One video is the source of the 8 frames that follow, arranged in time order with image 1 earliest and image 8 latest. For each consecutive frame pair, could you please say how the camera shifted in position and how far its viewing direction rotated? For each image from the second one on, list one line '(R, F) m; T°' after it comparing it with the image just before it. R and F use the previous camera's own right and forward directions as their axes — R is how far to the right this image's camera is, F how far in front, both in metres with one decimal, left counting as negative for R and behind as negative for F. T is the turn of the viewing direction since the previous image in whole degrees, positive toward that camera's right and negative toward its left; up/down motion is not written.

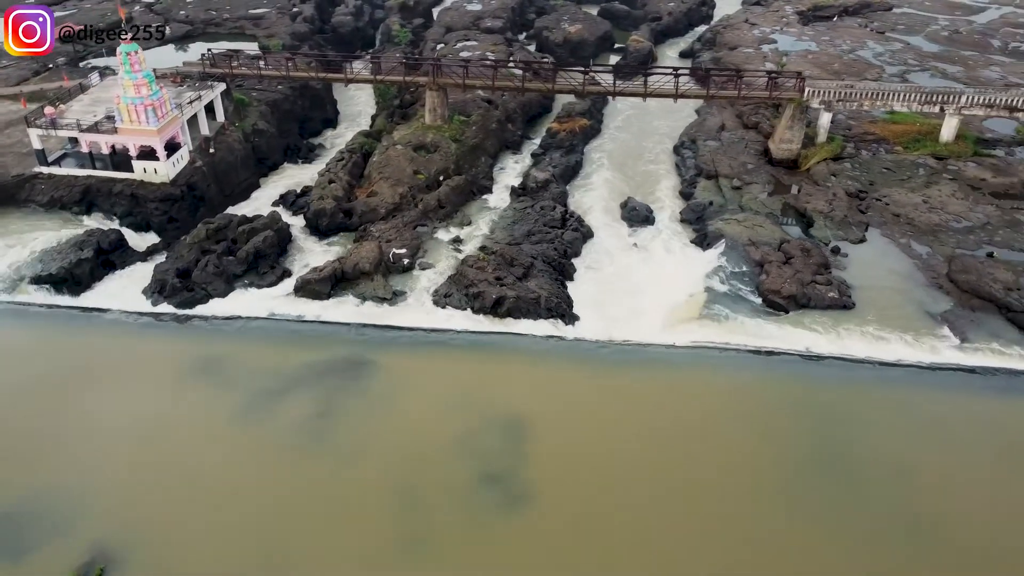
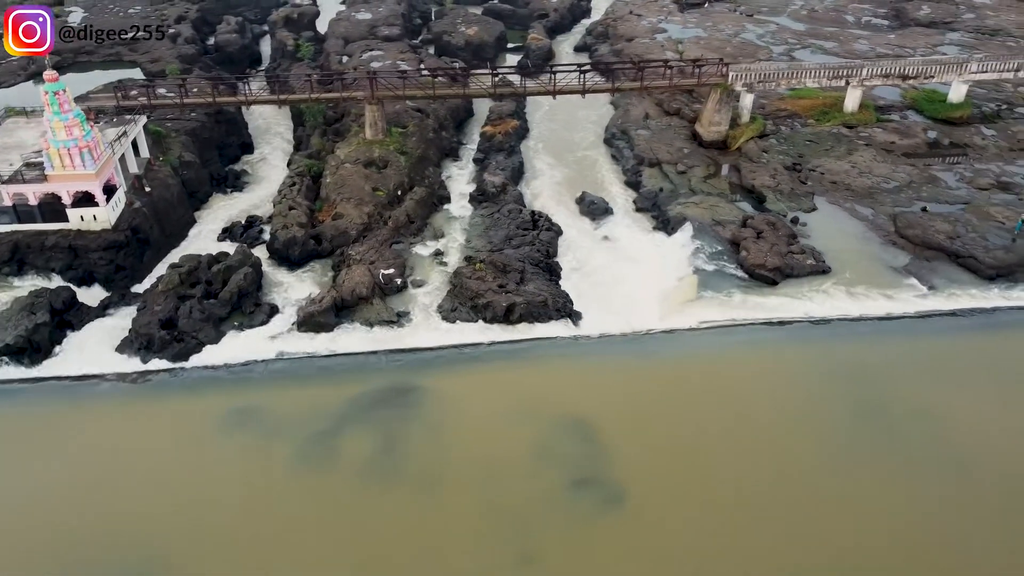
(-5.9, +0.4) m; +11°
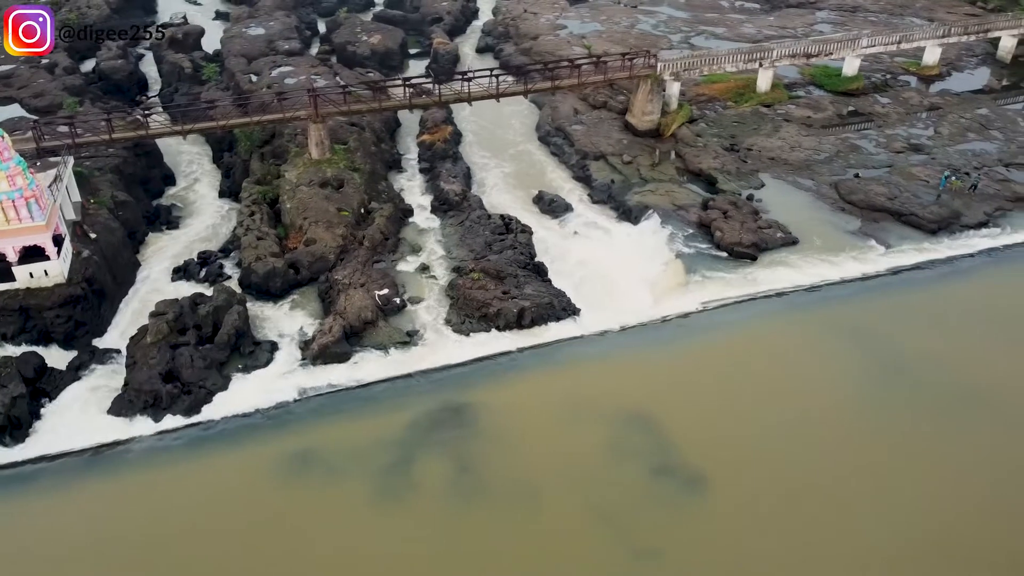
(-5.6, +0.4) m; +10°
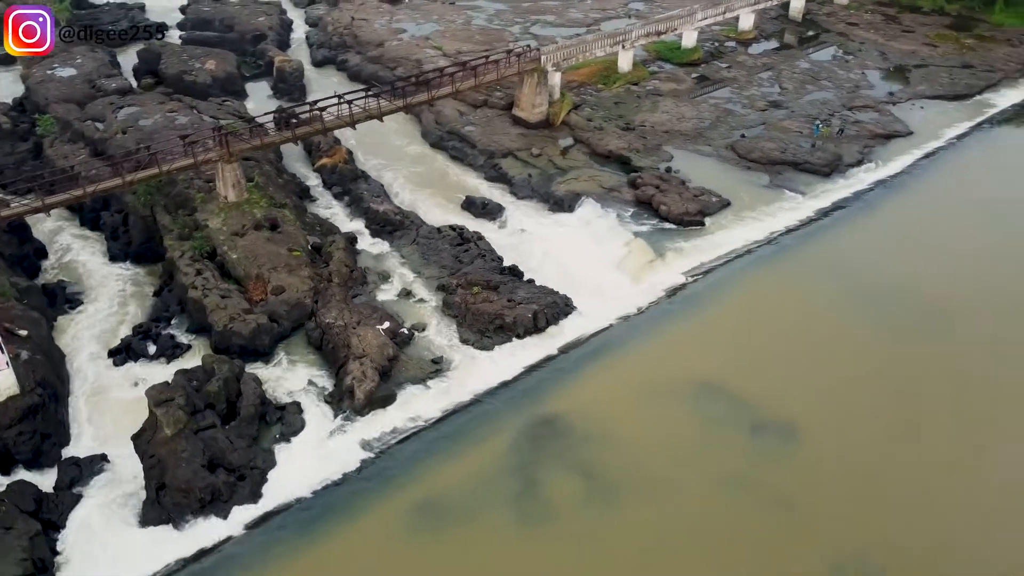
(-8.9, +1.2) m; +16°
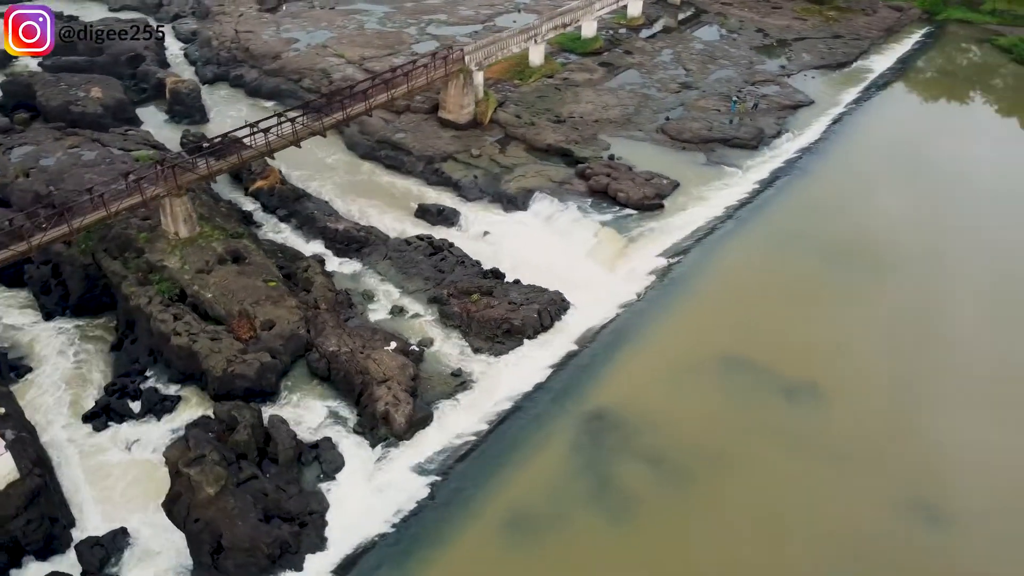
(-5.6, +0.4) m; +11°
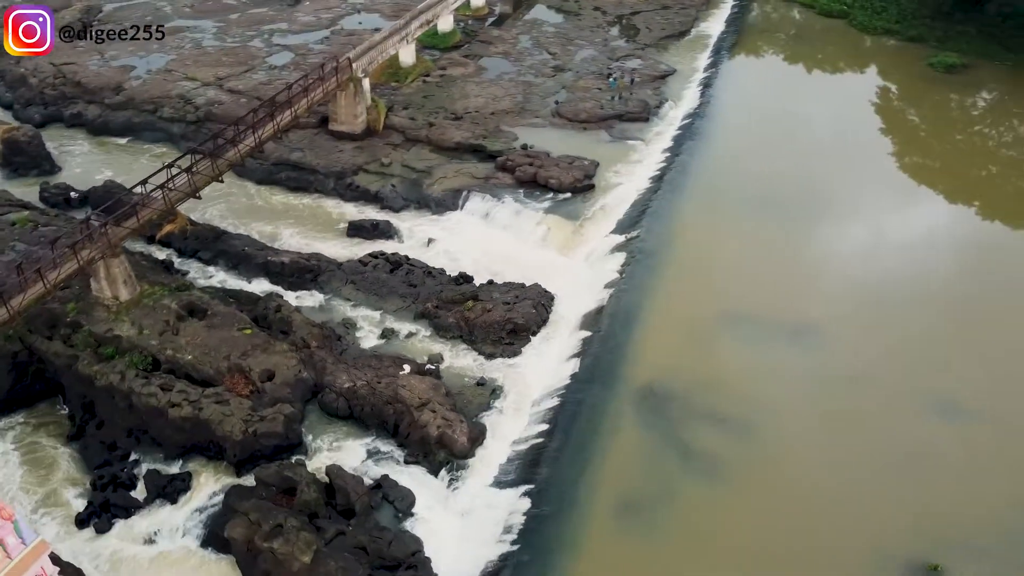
(-7.5, +0.8) m; +15°
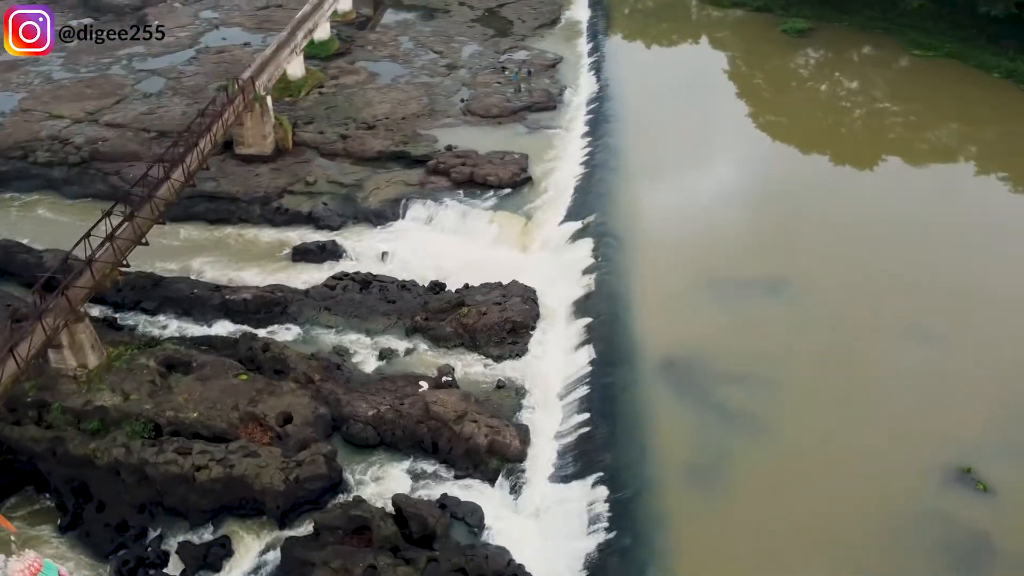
(-6.2, +0.5) m; +12°
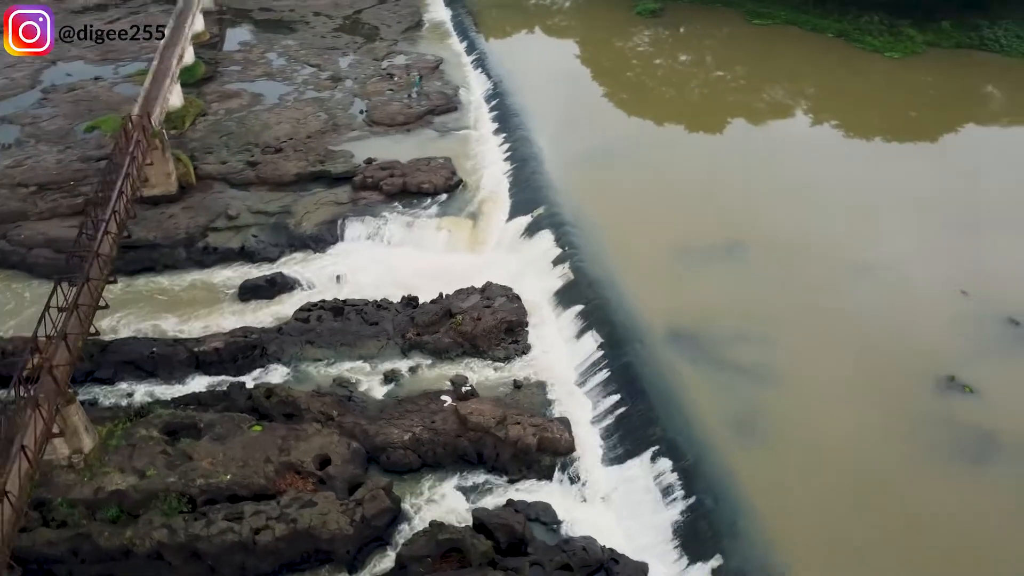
(-6.5, +0.4) m; +13°
